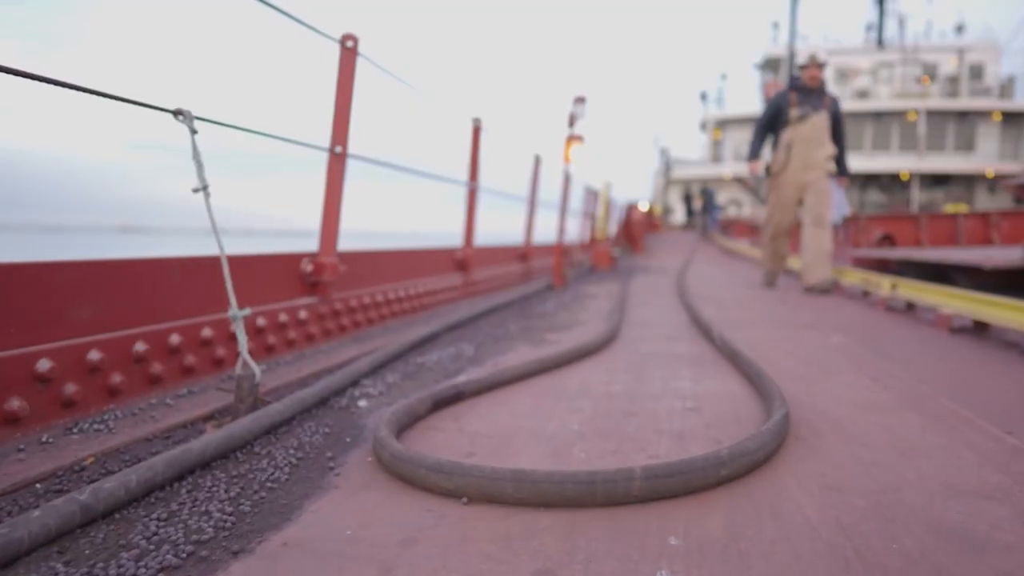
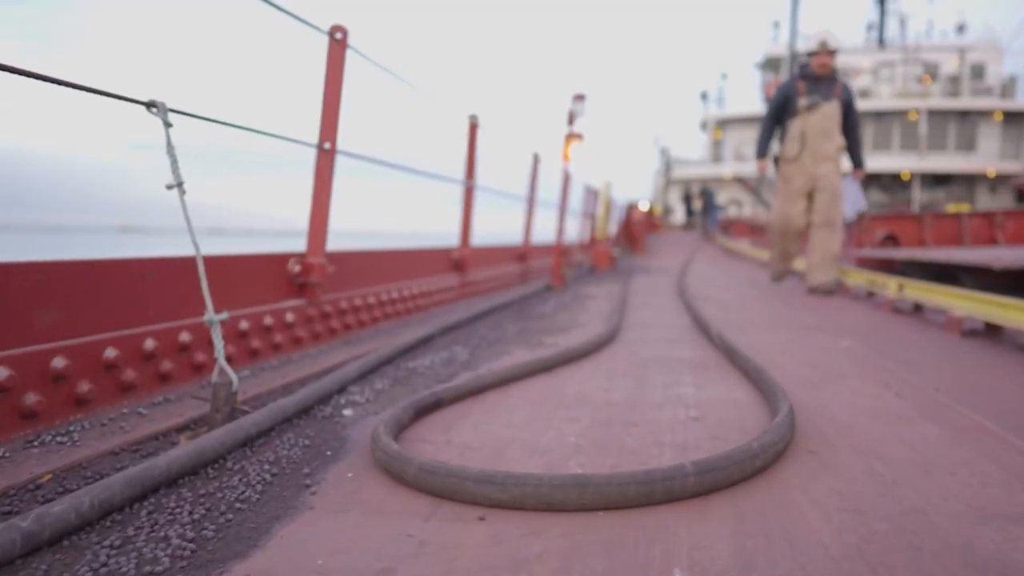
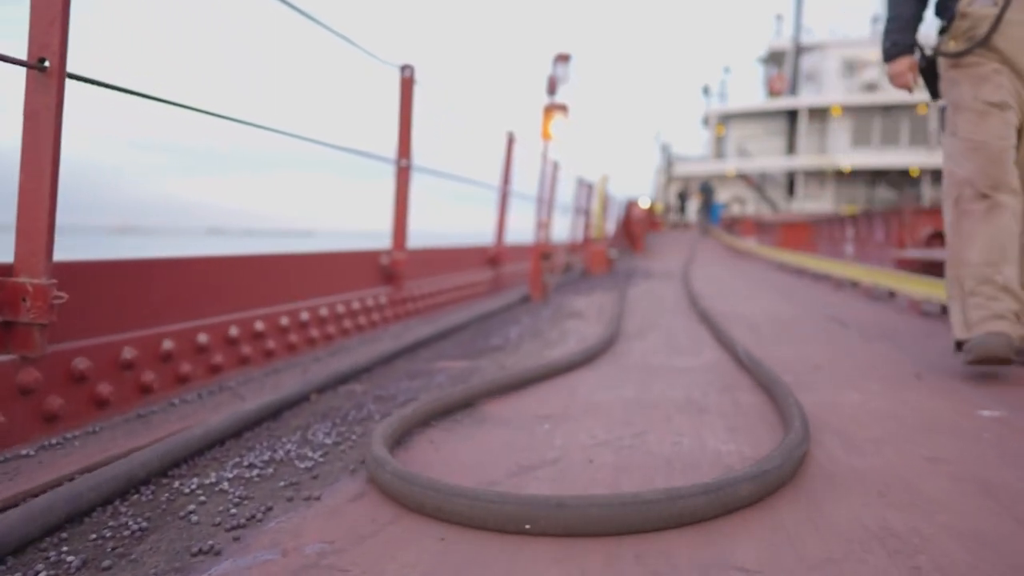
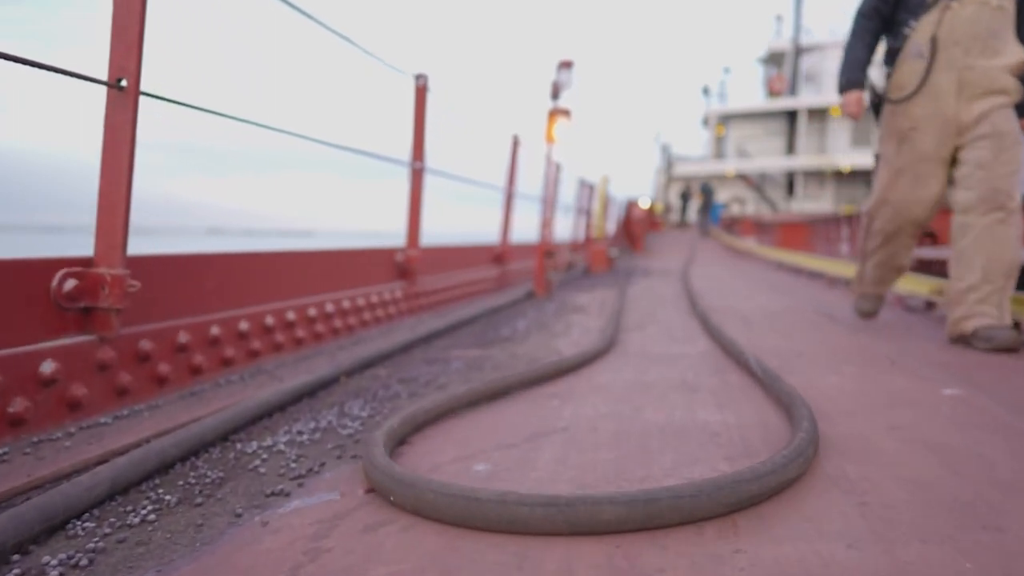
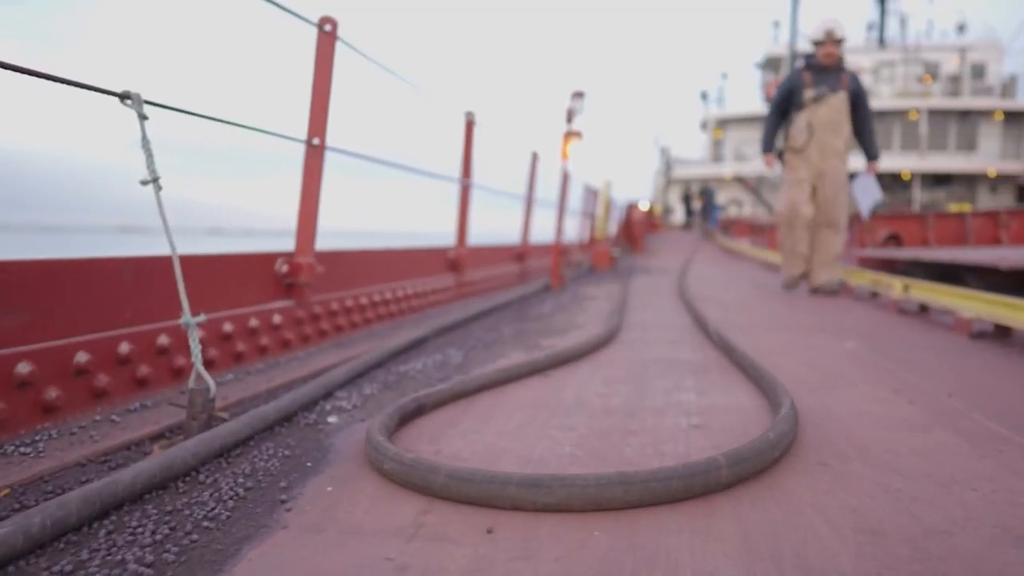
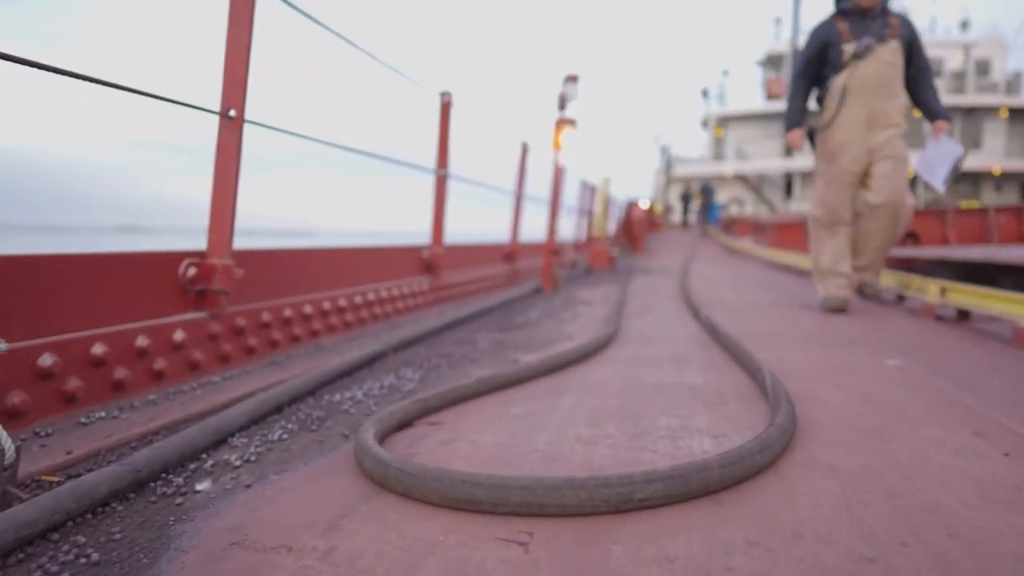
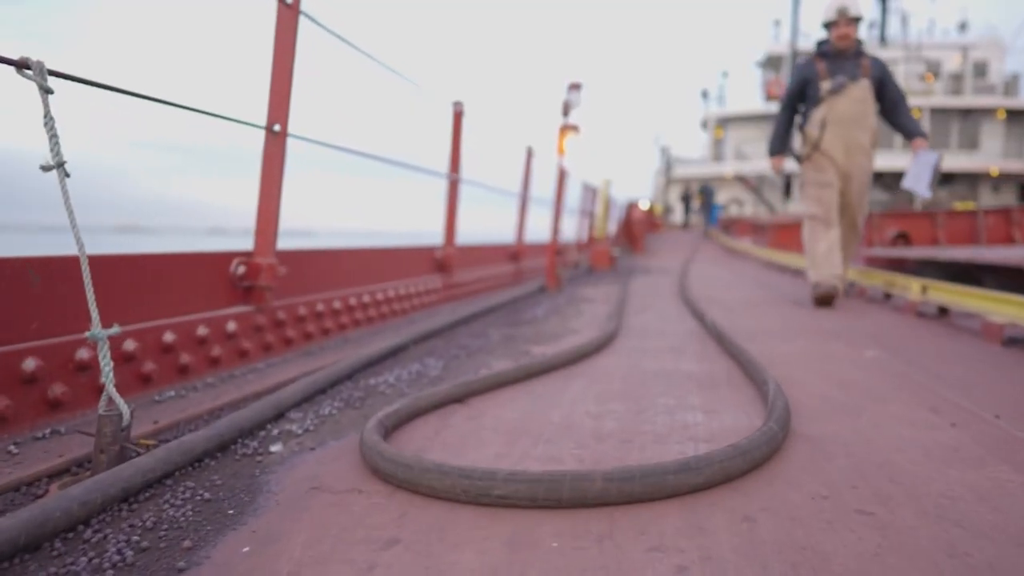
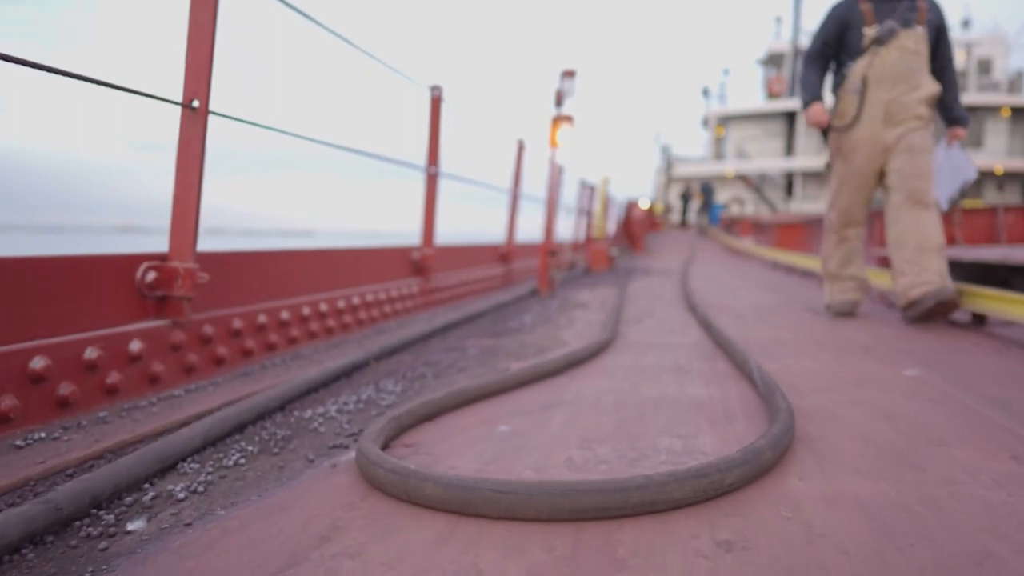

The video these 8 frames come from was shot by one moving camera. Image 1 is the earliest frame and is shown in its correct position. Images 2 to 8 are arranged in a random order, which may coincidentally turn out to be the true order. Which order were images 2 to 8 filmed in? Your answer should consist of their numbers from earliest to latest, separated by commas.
2, 5, 7, 6, 8, 4, 3
